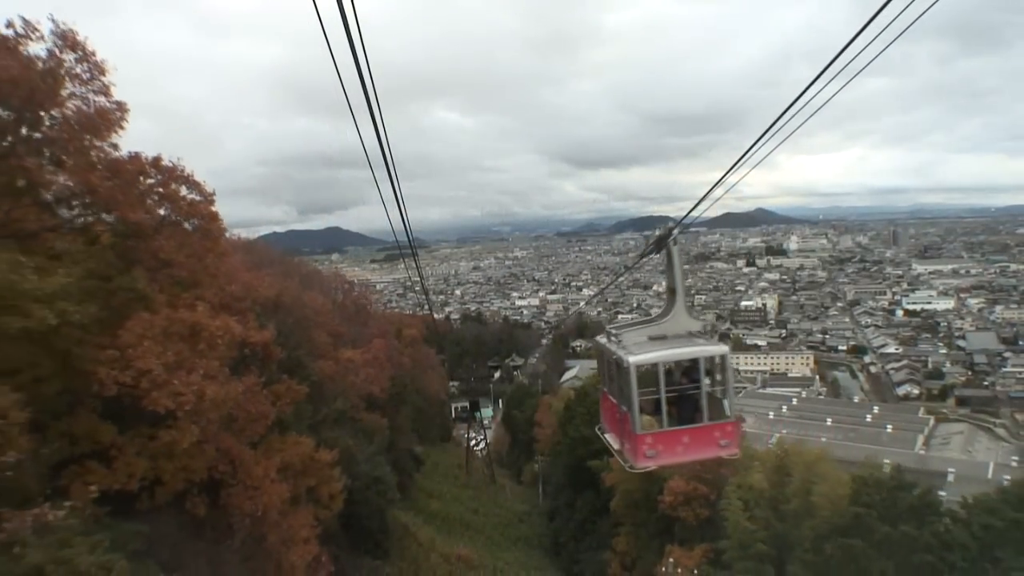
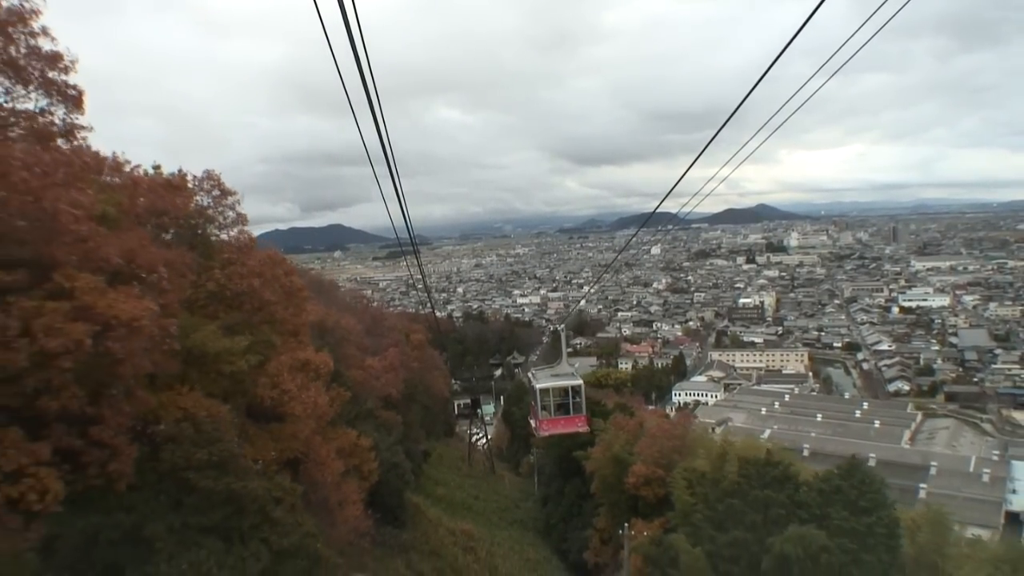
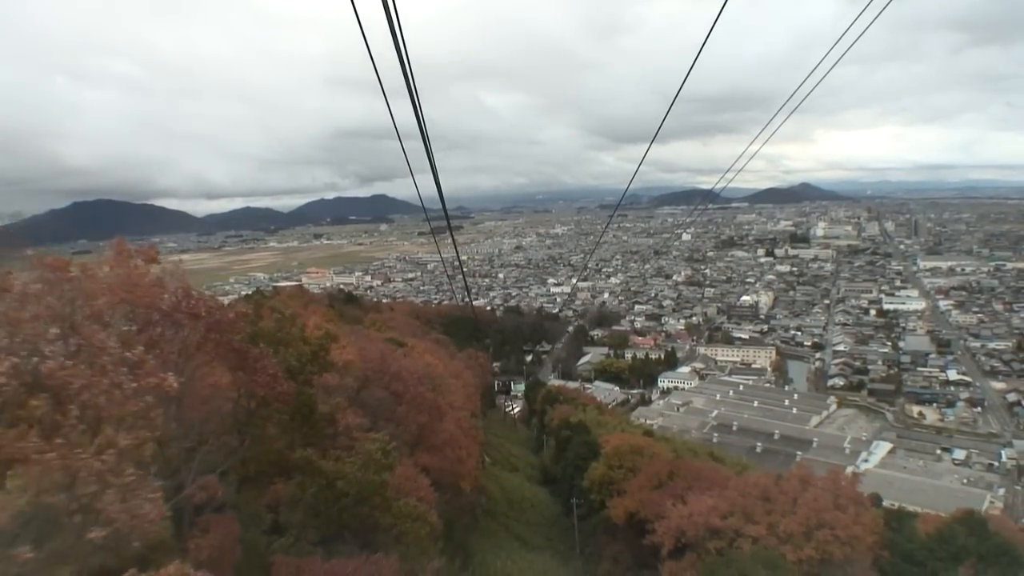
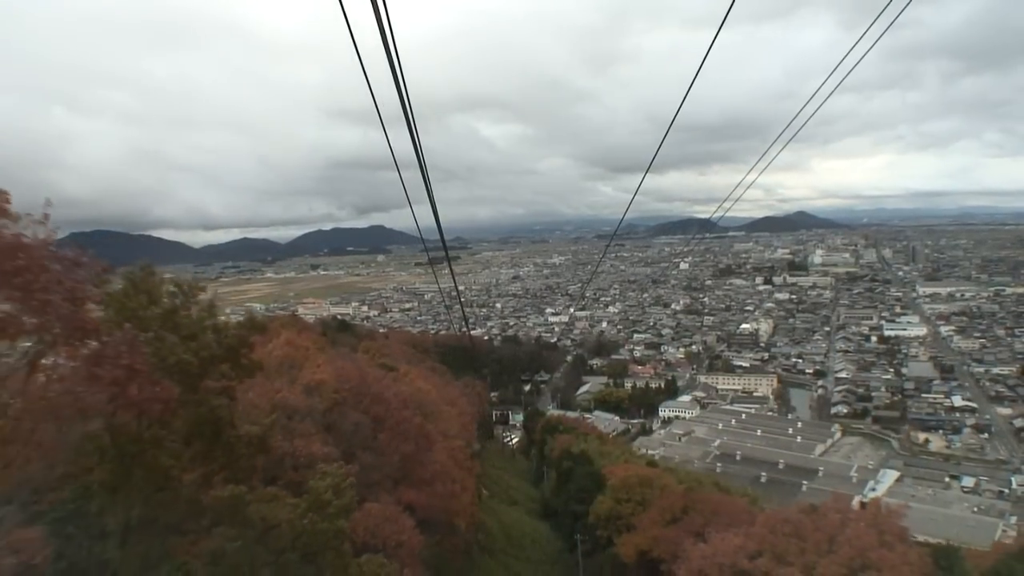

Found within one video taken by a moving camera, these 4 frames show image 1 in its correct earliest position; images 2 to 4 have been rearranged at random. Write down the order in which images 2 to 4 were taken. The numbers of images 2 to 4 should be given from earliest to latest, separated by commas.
2, 4, 3
